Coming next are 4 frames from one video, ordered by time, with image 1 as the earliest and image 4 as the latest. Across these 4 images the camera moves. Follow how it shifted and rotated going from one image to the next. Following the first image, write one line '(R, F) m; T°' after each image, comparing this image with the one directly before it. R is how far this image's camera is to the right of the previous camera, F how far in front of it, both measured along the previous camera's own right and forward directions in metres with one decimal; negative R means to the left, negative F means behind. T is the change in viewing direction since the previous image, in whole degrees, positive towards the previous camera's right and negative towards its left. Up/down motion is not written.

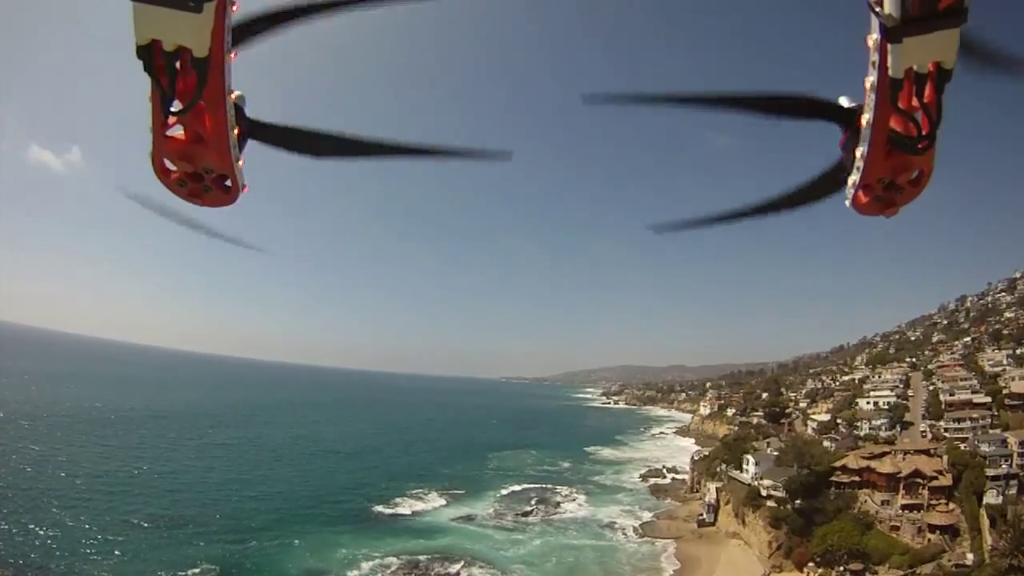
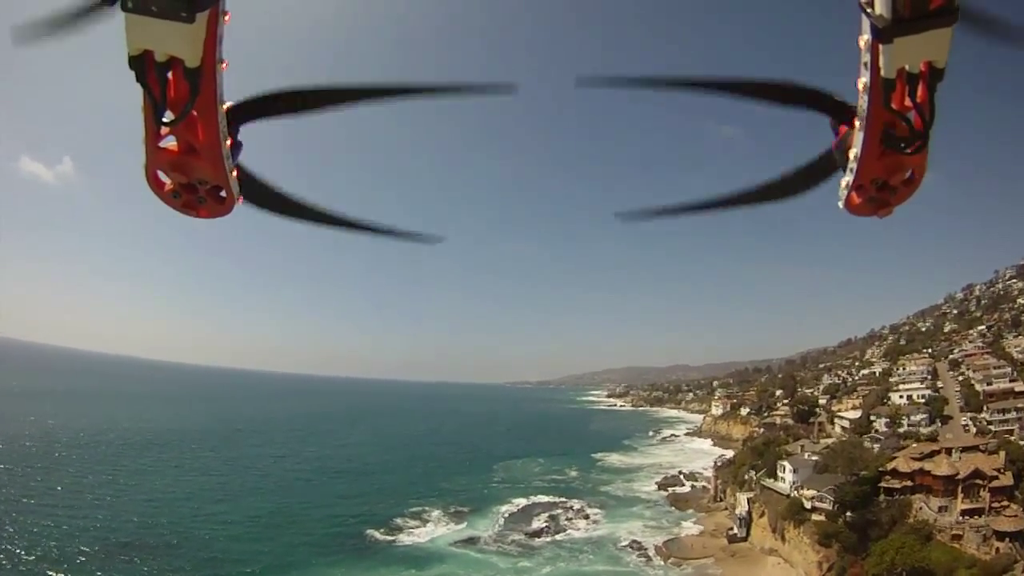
(0.0, +3.7) m; 0°
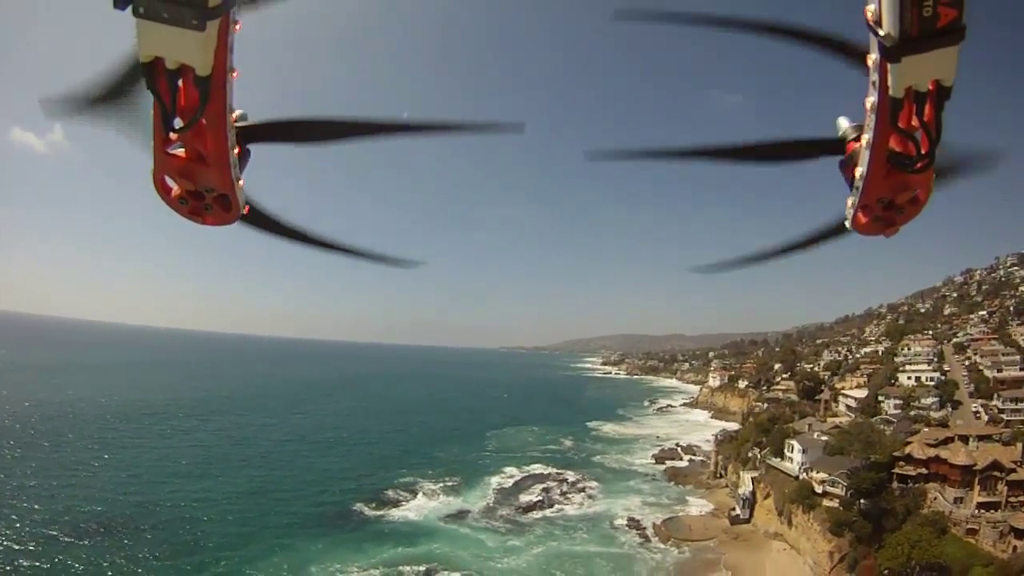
(-0.3, +2.0) m; 0°
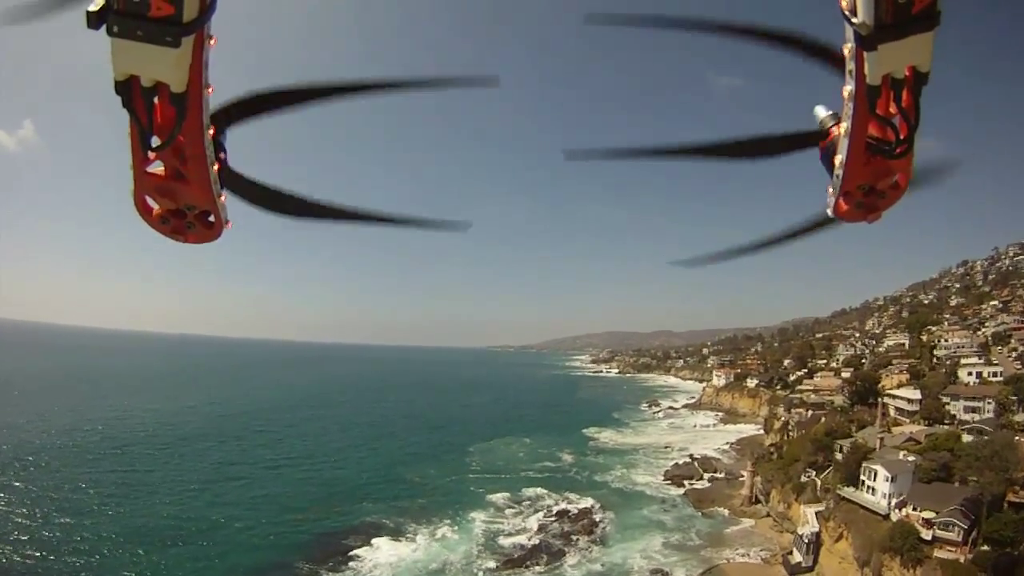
(+0.1, +7.2) m; +1°
